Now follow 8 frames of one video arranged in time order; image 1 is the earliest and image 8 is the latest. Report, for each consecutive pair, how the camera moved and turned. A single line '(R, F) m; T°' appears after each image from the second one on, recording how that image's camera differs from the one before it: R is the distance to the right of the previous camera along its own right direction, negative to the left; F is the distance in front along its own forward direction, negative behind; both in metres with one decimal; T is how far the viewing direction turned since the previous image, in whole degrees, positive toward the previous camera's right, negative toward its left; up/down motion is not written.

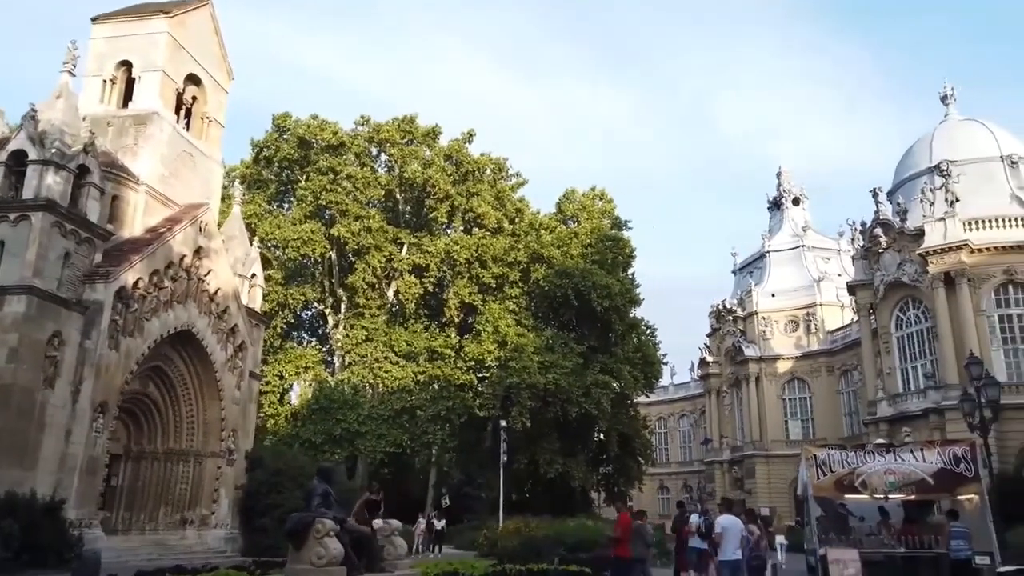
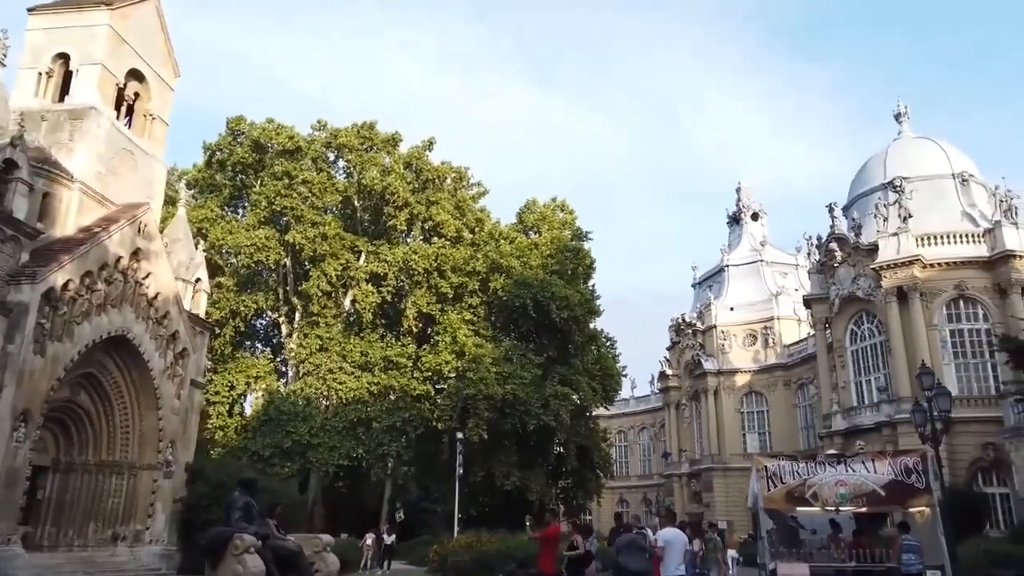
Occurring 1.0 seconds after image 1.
(+0.3, +0.4) m; +3°
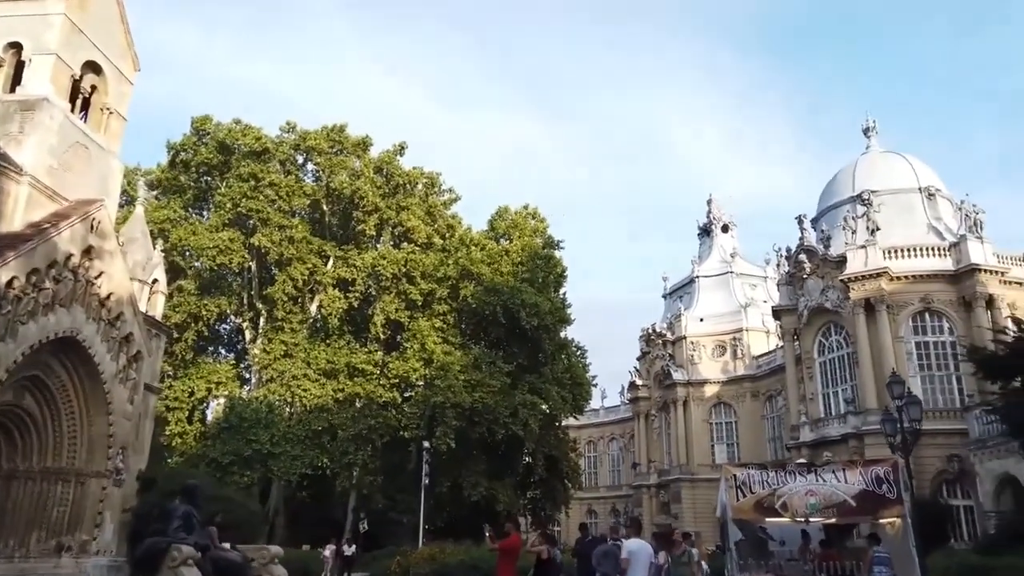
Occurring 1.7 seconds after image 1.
(+0.1, +0.3) m; +2°
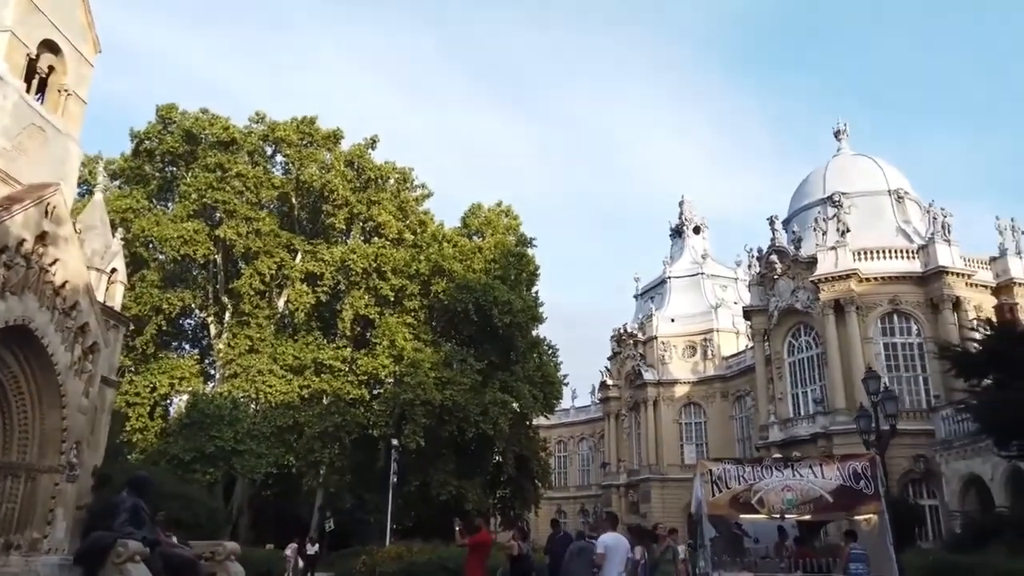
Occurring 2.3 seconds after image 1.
(0.0, +0.3) m; +2°
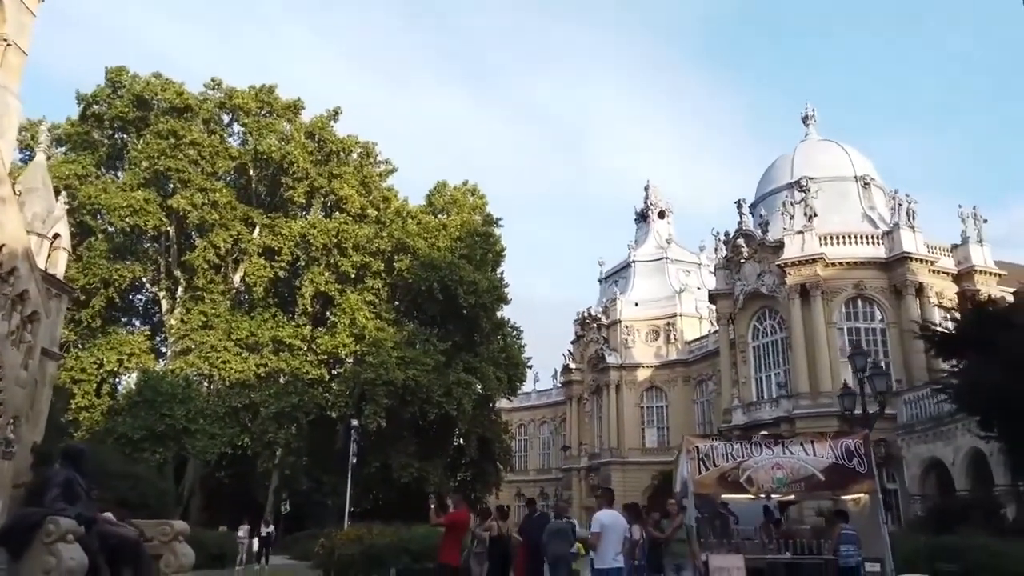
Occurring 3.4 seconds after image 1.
(-0.2, +0.6) m; +3°
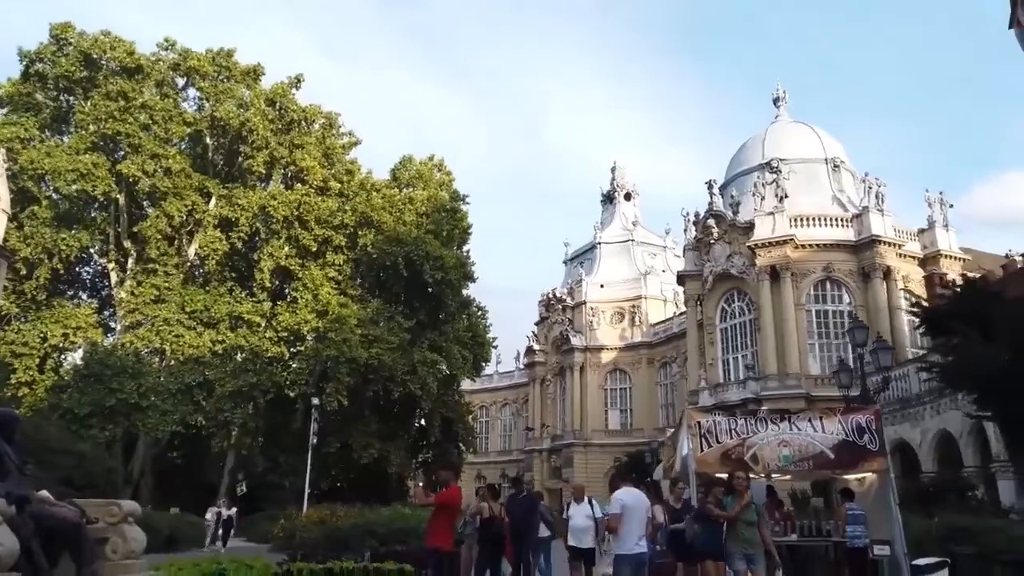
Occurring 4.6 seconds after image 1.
(-0.3, +0.7) m; +3°
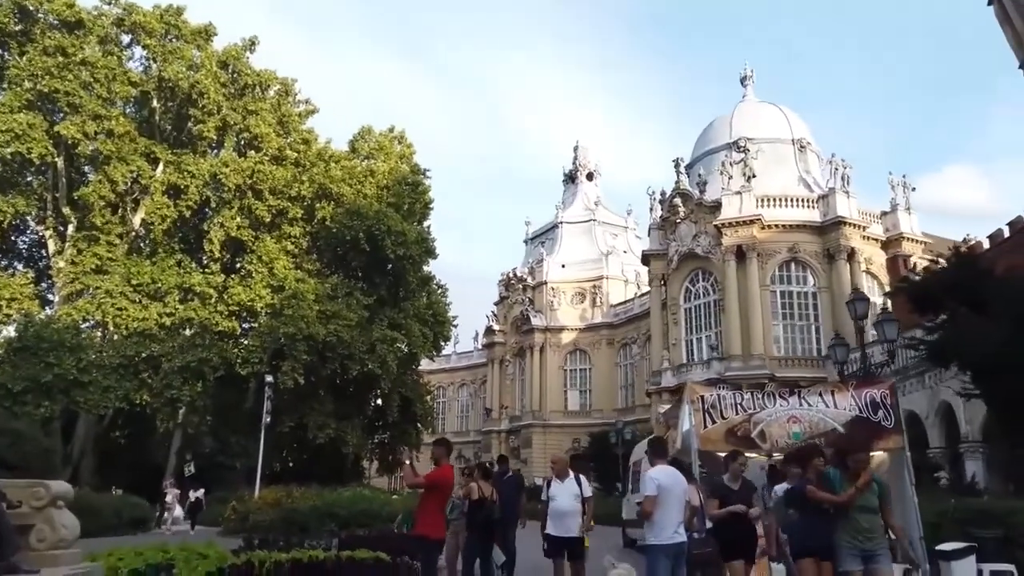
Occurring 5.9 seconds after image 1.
(-0.3, +0.8) m; +3°
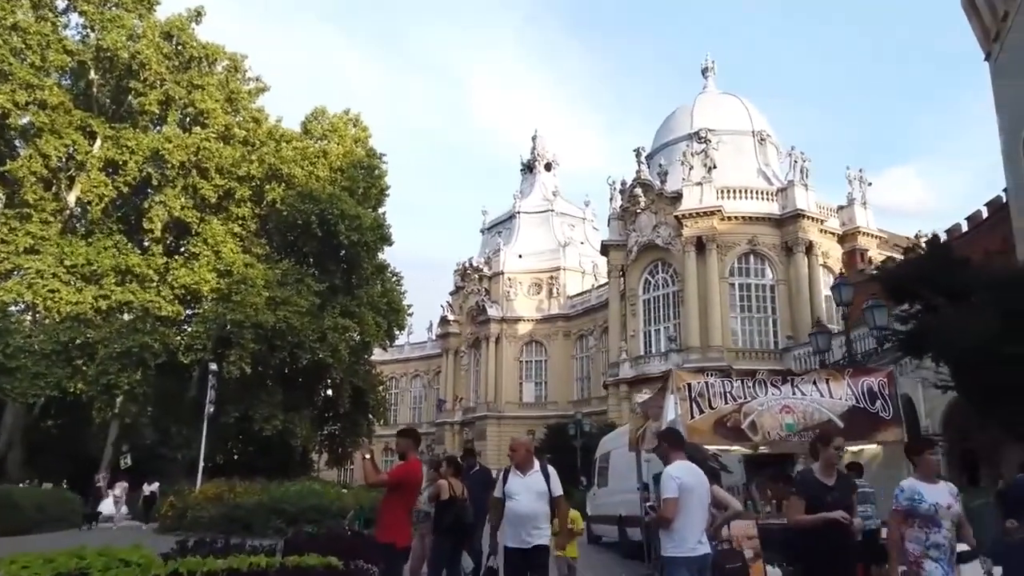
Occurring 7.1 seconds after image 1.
(-0.2, +0.7) m; +4°
